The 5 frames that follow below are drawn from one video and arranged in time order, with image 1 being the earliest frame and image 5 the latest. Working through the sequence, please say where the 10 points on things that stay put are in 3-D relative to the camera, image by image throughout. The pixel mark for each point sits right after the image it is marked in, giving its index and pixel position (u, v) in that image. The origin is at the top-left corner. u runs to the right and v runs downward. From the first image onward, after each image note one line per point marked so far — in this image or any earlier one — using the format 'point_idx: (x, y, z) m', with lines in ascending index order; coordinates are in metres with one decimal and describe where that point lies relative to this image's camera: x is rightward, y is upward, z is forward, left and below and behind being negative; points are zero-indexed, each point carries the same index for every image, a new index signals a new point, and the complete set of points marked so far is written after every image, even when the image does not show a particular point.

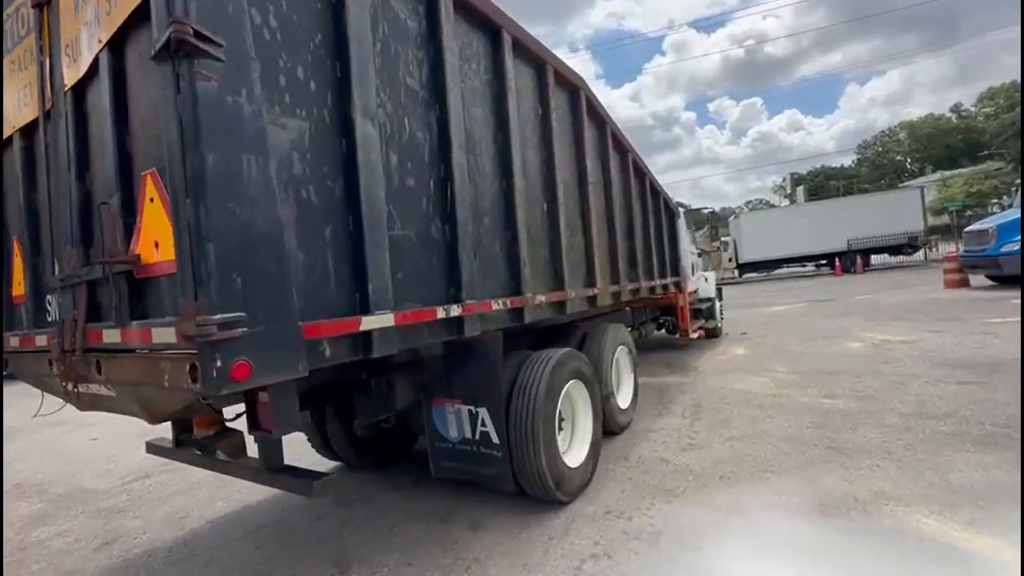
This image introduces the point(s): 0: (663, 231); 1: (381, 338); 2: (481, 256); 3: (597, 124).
0: (+2.3, +0.8, +6.9) m
1: (-0.6, -0.2, +2.2) m
2: (-0.2, +0.2, +3.0) m
3: (+0.9, +1.8, +5.0) m
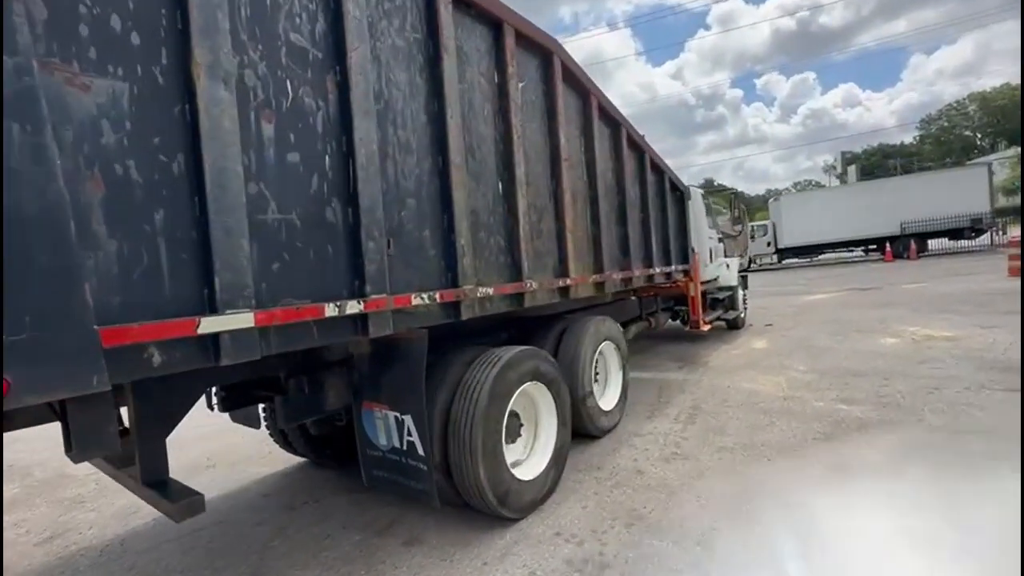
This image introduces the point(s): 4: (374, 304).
0: (+2.1, +1.0, +6.3) m
1: (-1.1, -0.2, +1.9) m
2: (-0.6, +0.3, +2.7) m
3: (+0.6, +1.9, +4.5) m
4: (-0.7, -0.1, +2.4) m
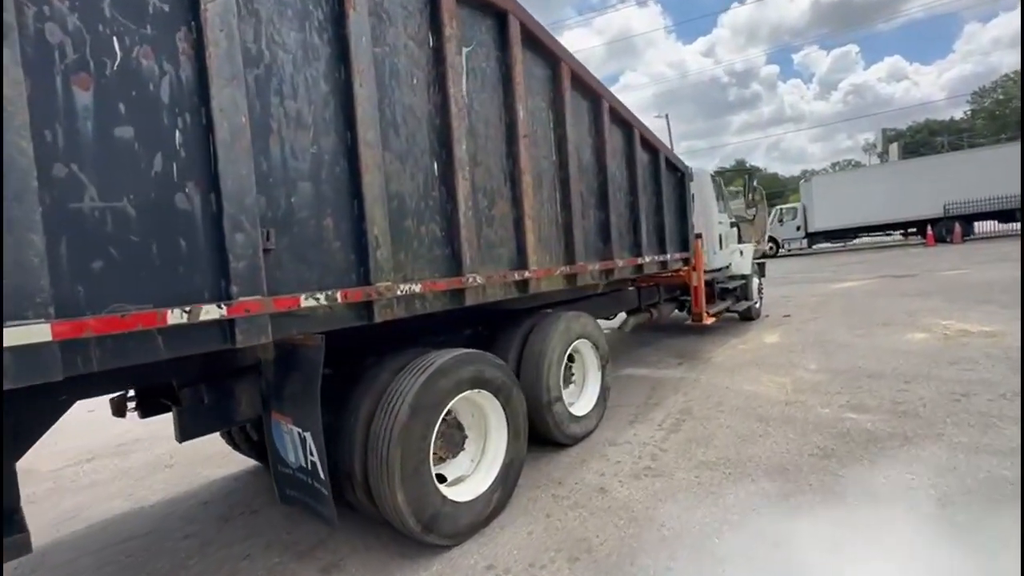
0: (+1.9, +1.1, +5.7) m
1: (-1.6, -0.2, +1.6) m
2: (-1.1, +0.3, +2.3) m
3: (+0.3, +1.9, +3.9) m
4: (-1.2, -0.1, +2.0) m
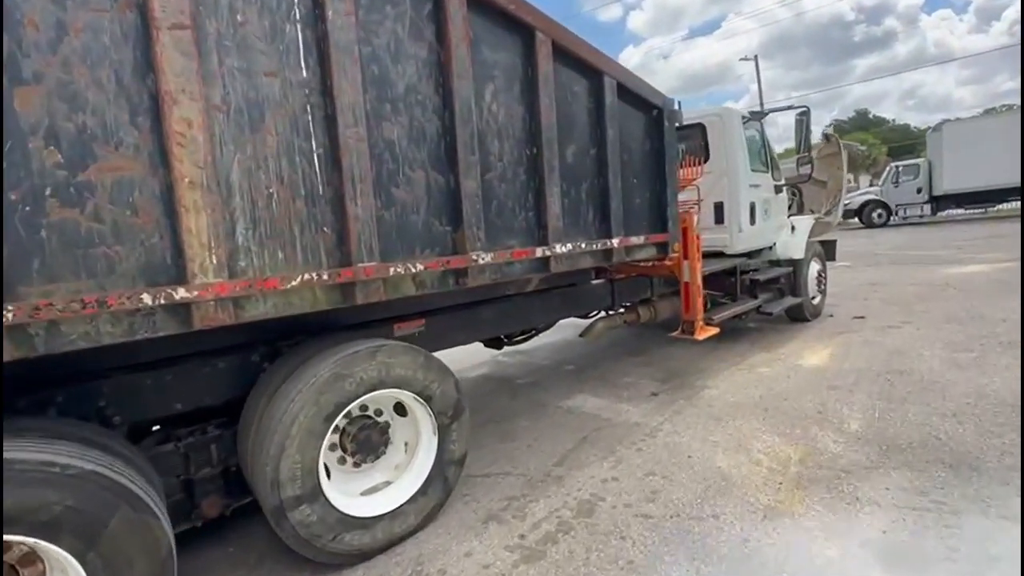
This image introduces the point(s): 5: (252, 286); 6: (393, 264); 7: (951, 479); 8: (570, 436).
0: (+0.8, +1.1, +3.7) m
1: (-3.4, -0.5, +0.3) m
2: (-2.7, +0.1, +0.8) m
3: (-1.1, +1.8, +2.1) m
4: (-2.9, -0.3, +0.6) m
5: (-1.2, 0.0, +2.1) m
6: (-0.6, +0.1, +2.5) m
7: (+2.6, -1.1, +2.8) m
8: (+0.5, -1.2, +3.8) m
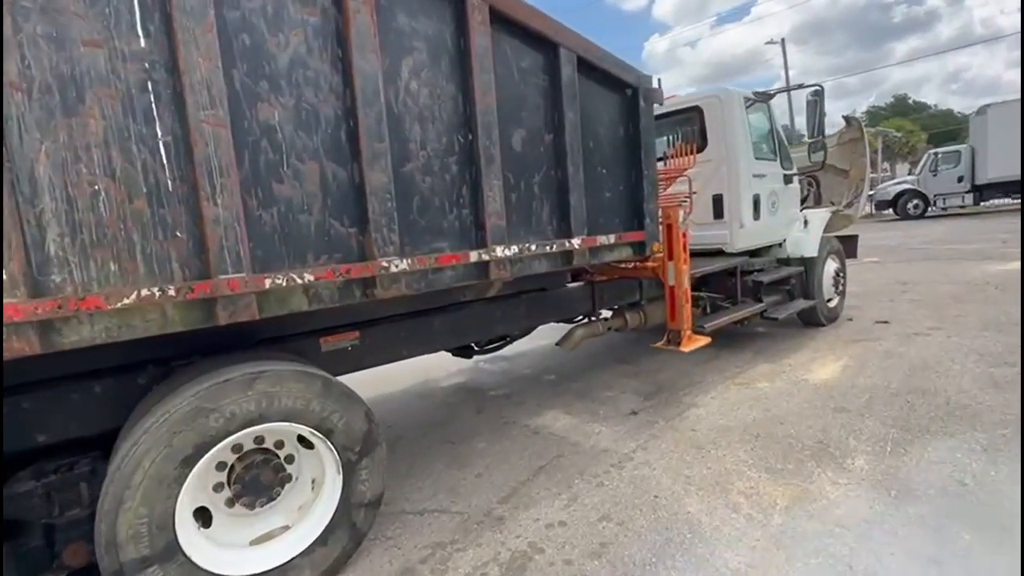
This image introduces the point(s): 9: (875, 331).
0: (+0.4, +1.0, +3.1) m
1: (-3.9, -0.6, 0.0) m
2: (-3.3, 0.0, +0.5) m
3: (-1.5, +1.7, +1.7) m
4: (-3.4, -0.4, +0.3) m
5: (-1.6, -0.1, +1.7) m
6: (-1.1, +0.1, +2.1) m
7: (+2.2, -1.2, +2.2) m
8: (+0.1, -1.3, +3.4) m
9: (+4.4, -0.5, +5.6) m
